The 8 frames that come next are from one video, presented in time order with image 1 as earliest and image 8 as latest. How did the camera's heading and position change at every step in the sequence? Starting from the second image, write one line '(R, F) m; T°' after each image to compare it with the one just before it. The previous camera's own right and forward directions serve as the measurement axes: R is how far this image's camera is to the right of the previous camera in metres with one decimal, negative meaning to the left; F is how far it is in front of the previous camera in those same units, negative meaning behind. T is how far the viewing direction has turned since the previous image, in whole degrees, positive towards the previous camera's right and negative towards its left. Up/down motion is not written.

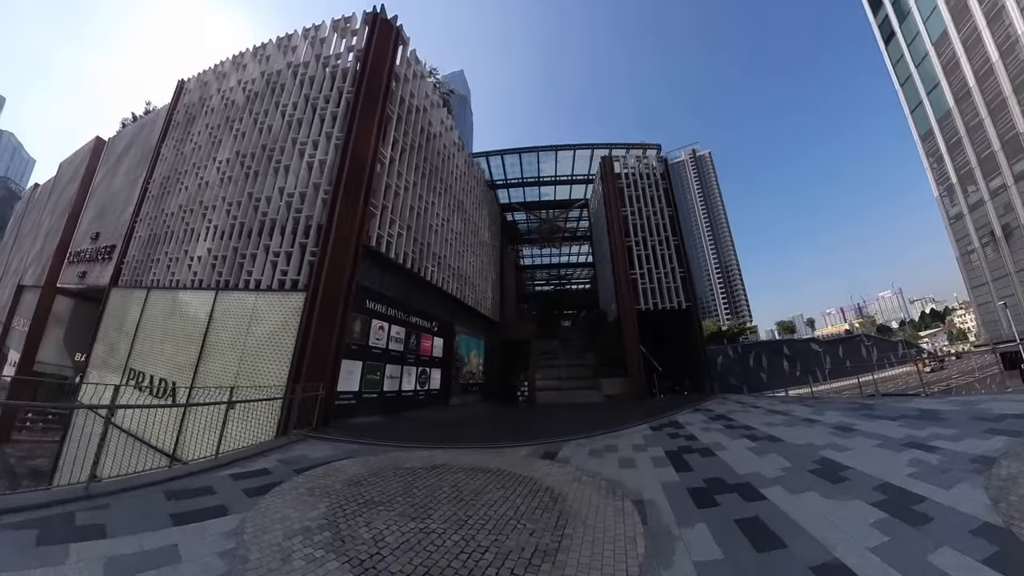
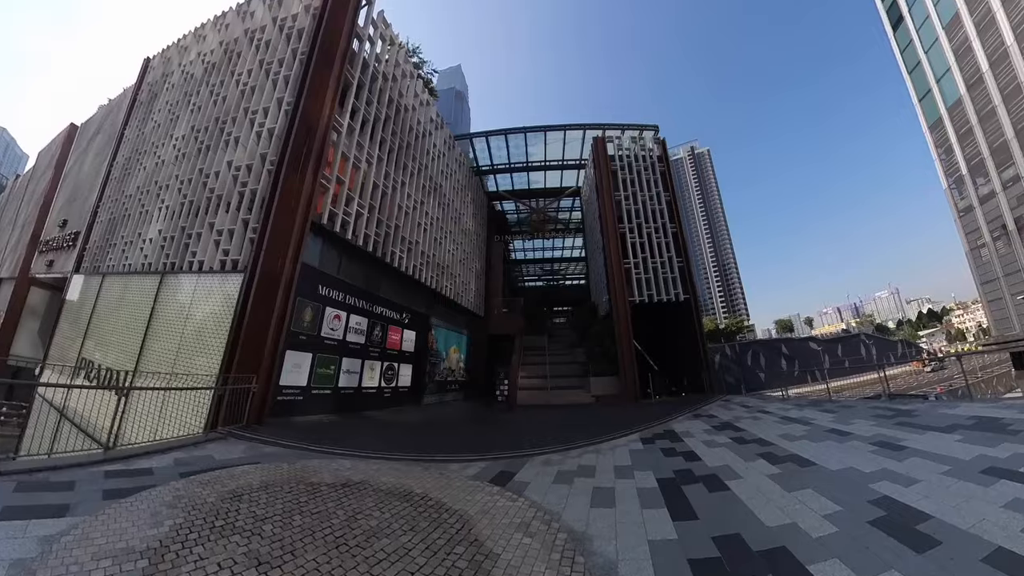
(+0.5, +1.1) m; 0°
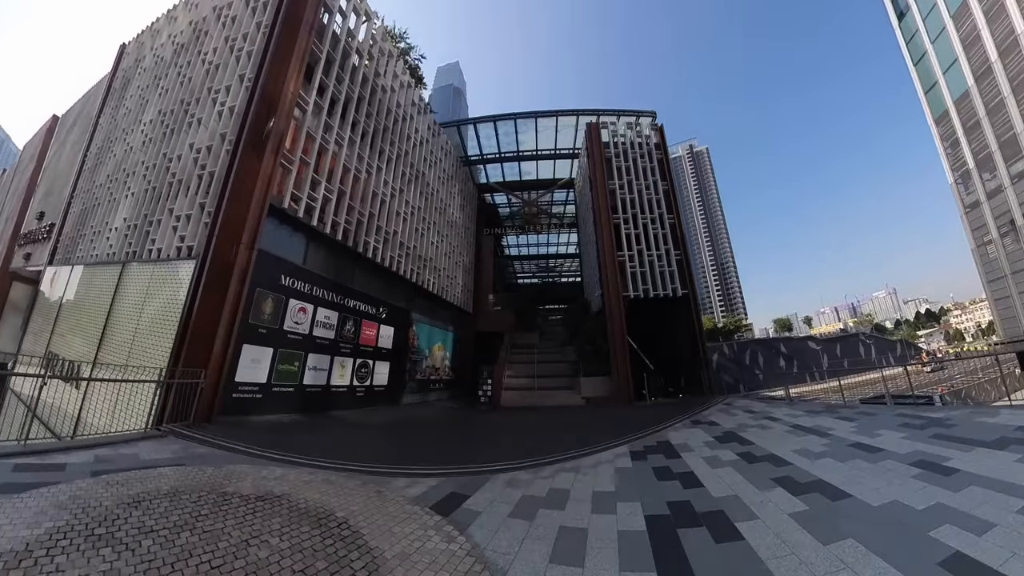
(+0.3, +0.7) m; 0°
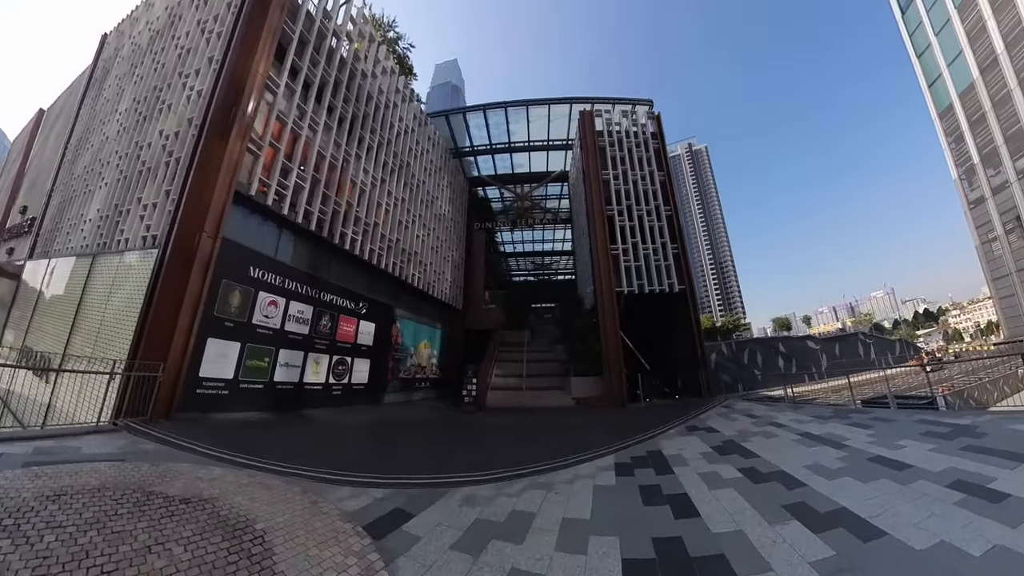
(+0.3, +0.5) m; 0°
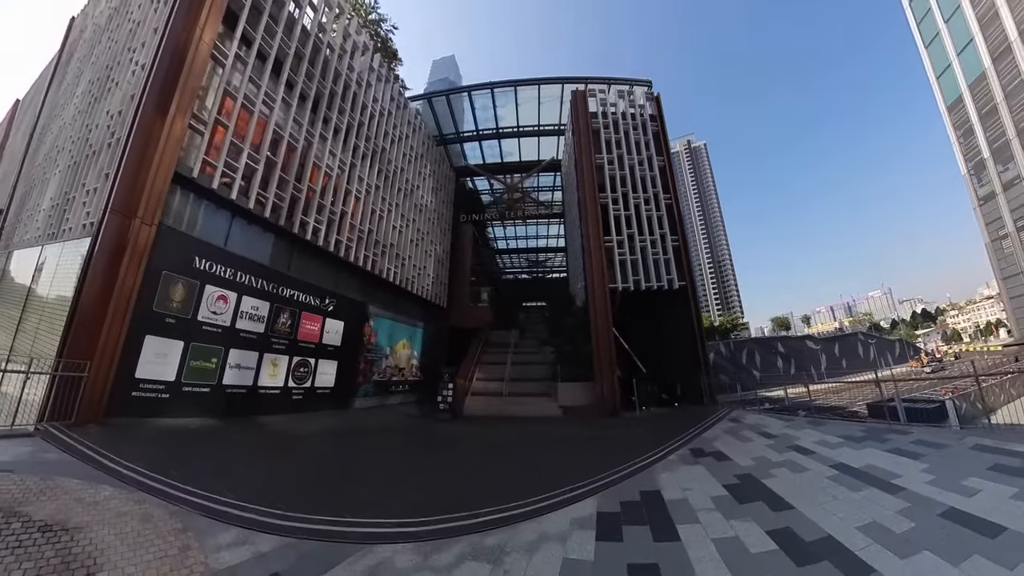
(+0.4, +0.9) m; 0°
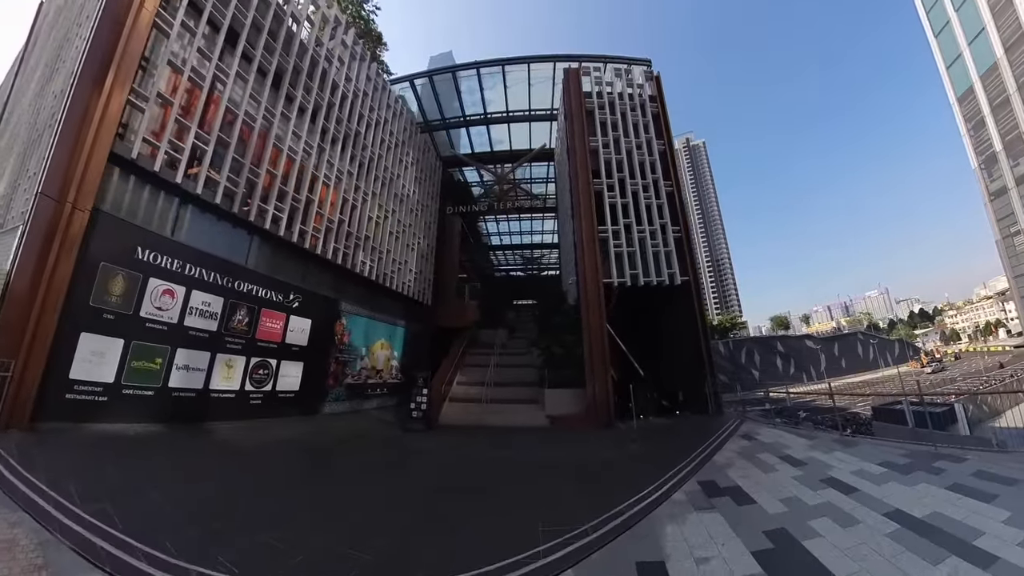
(+0.3, +0.8) m; 0°
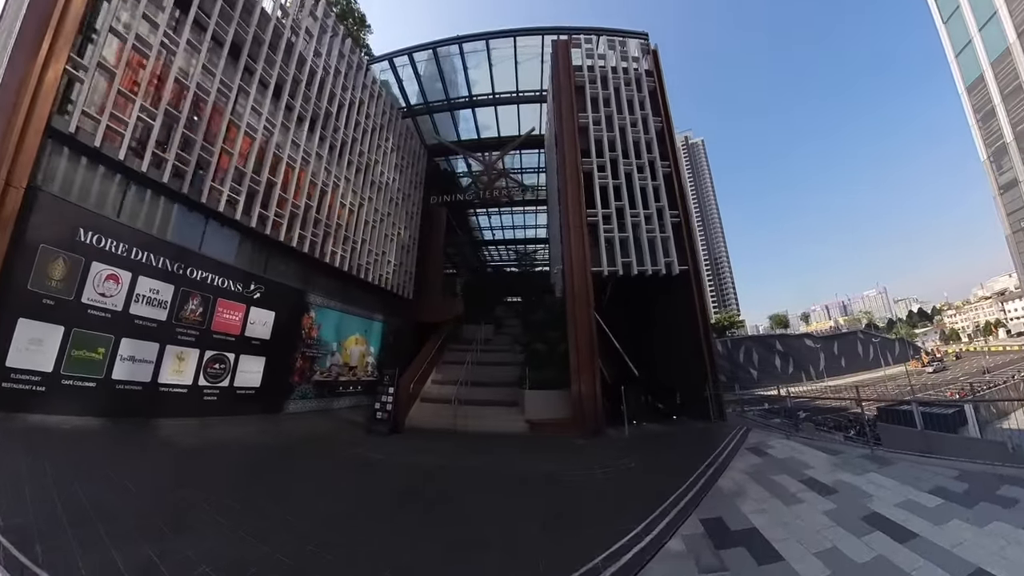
(+0.4, +0.7) m; 0°
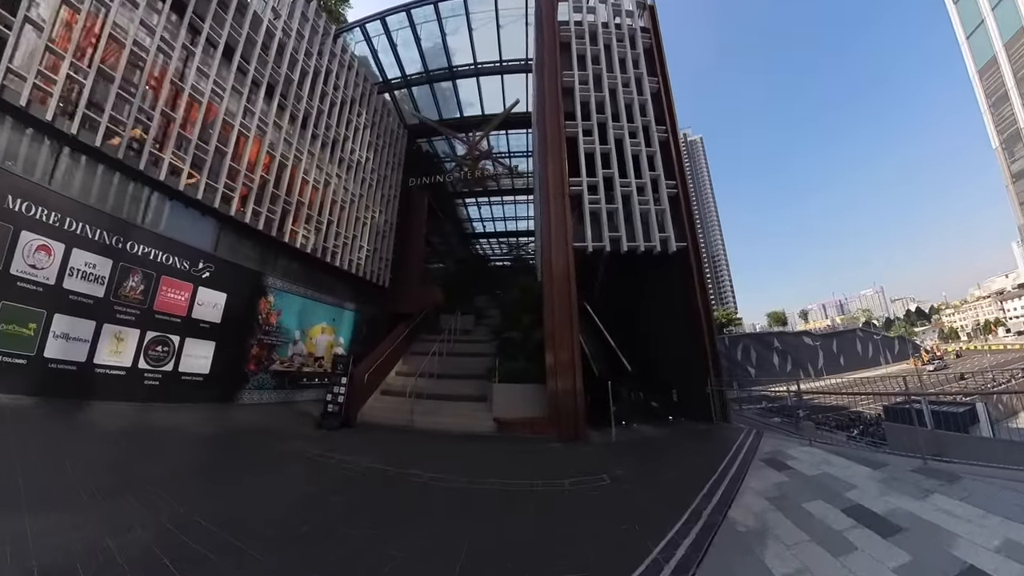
(+0.4, +0.9) m; 0°
